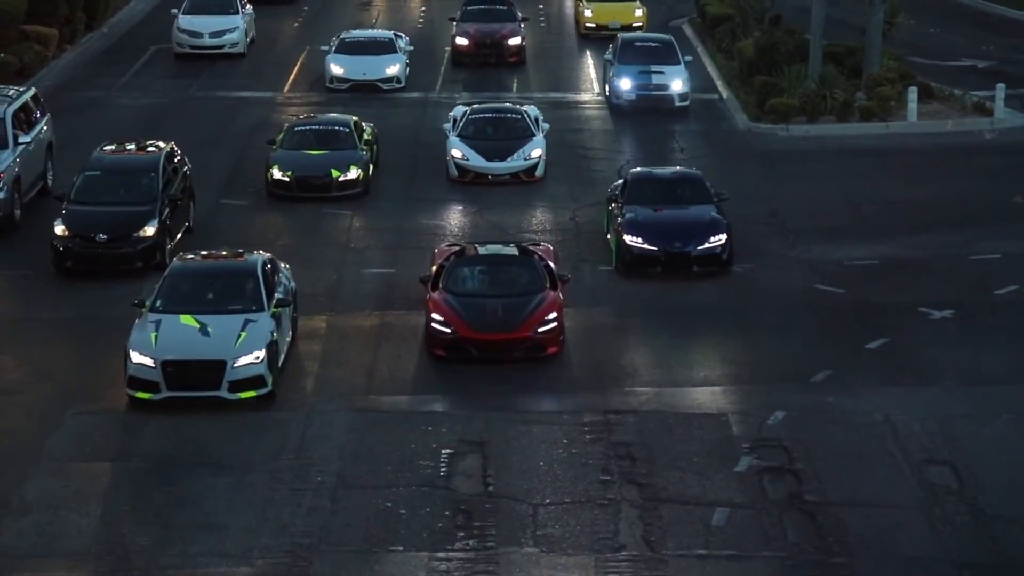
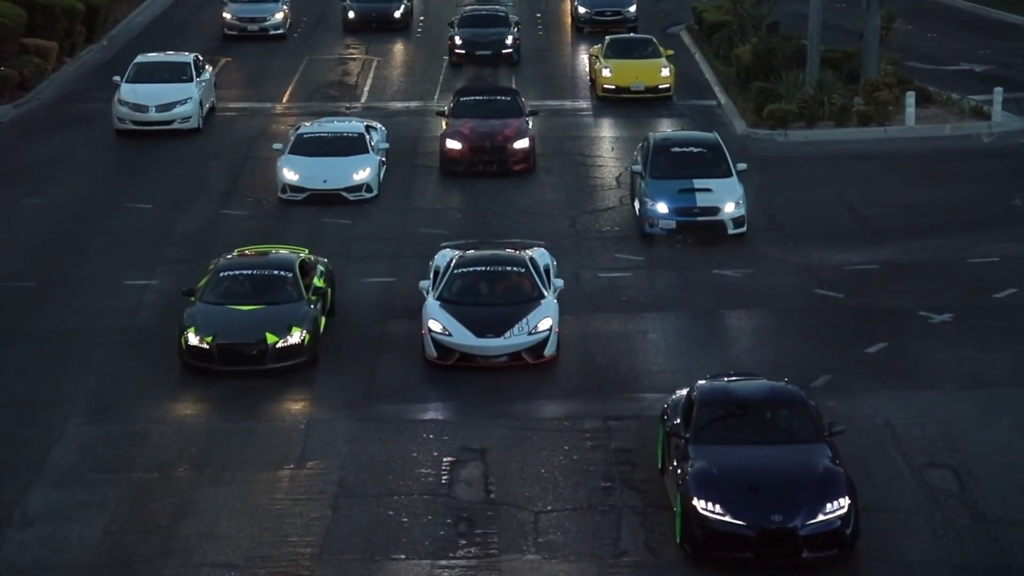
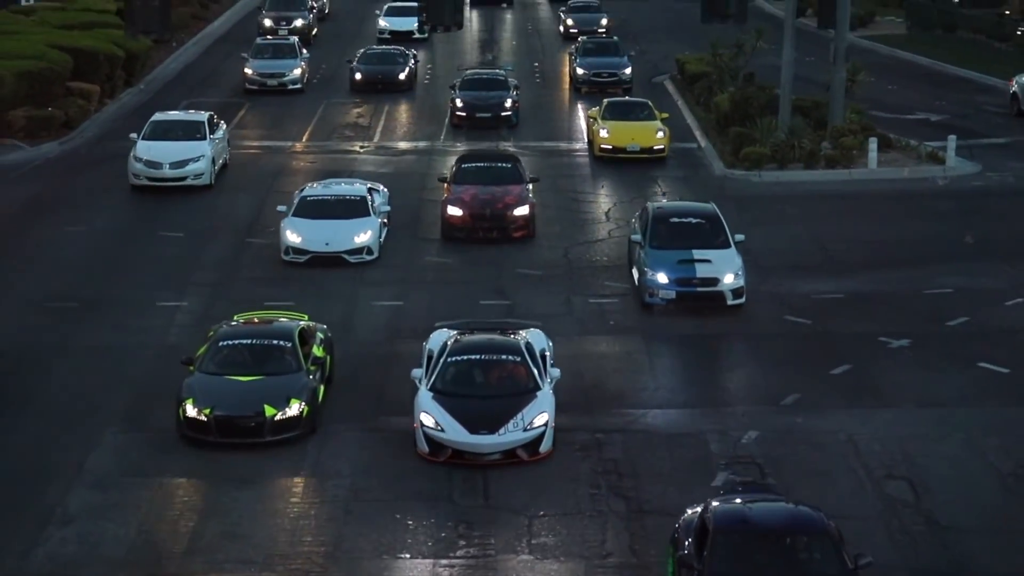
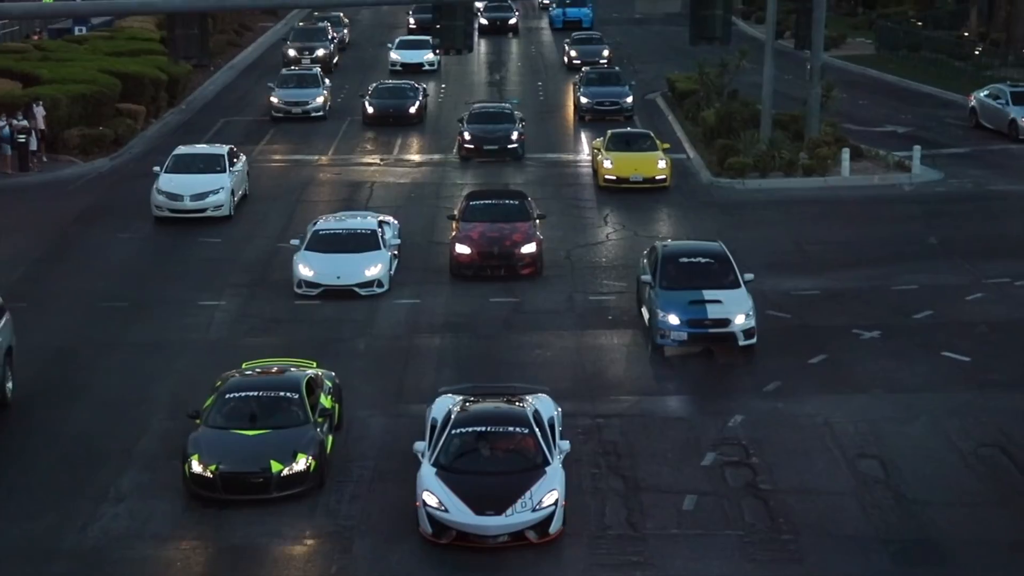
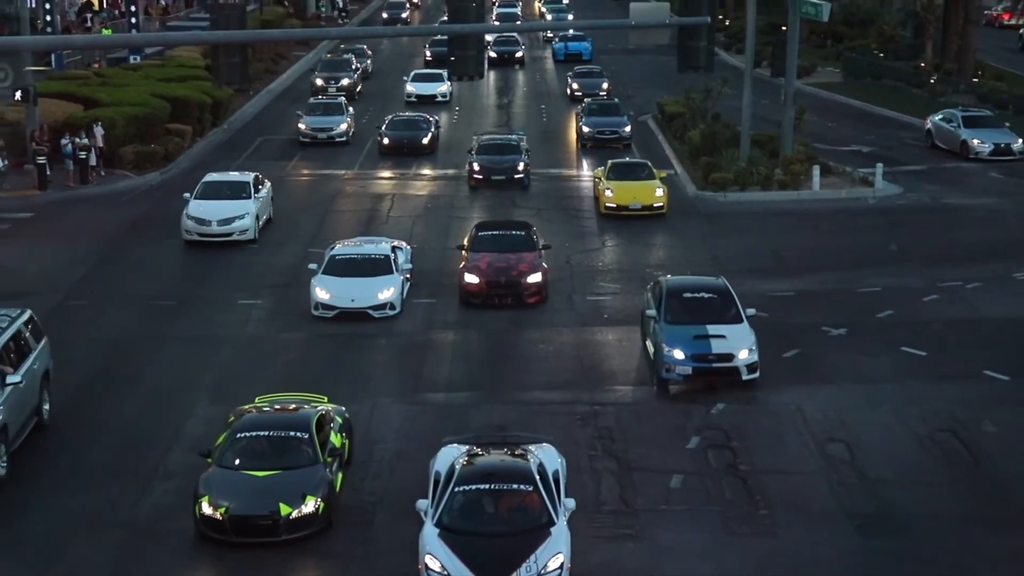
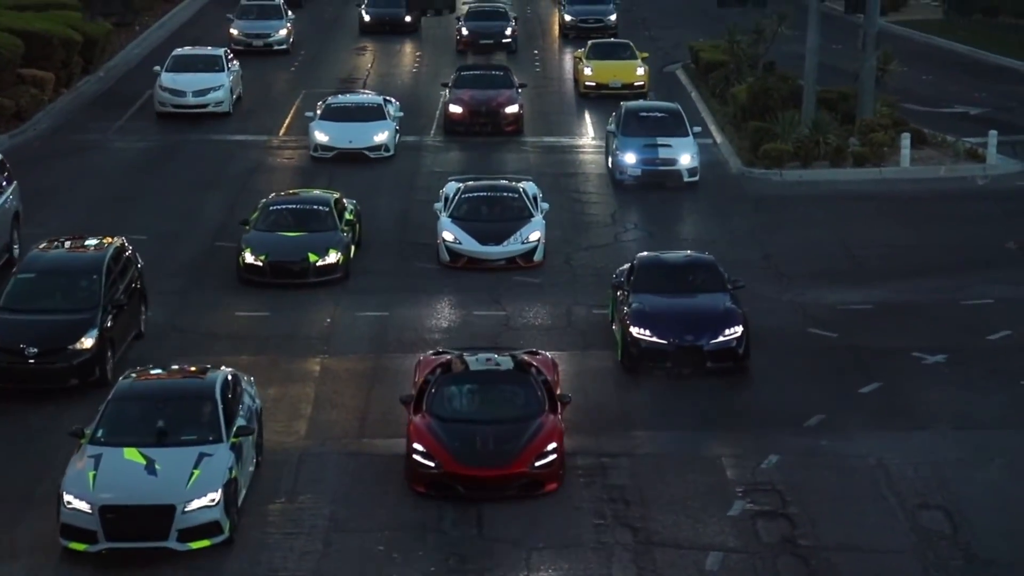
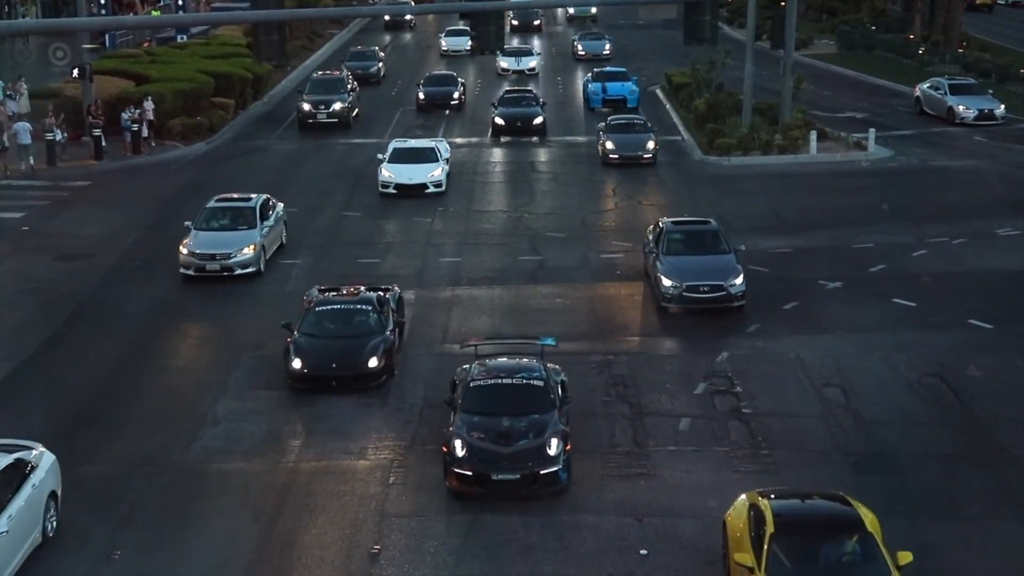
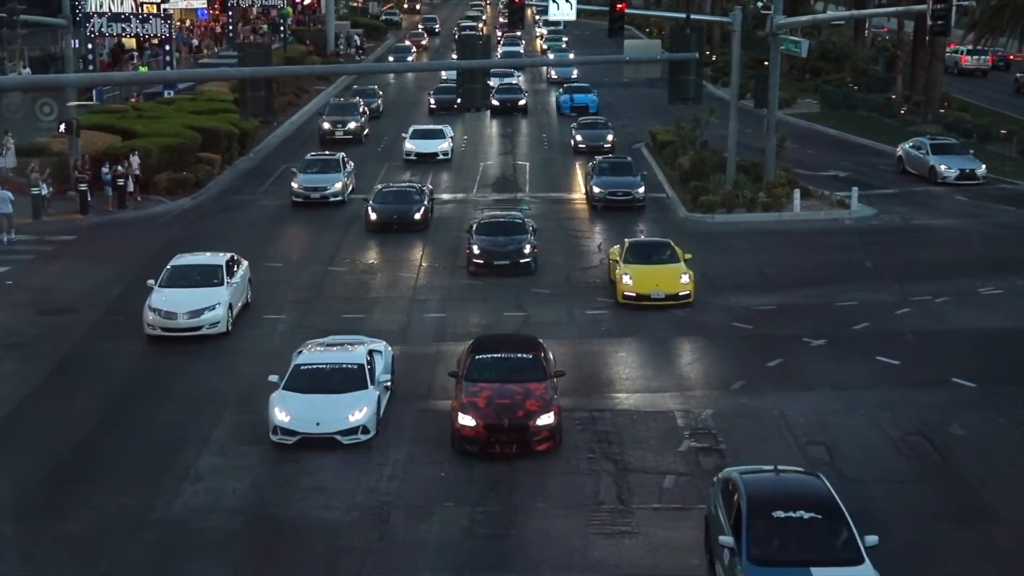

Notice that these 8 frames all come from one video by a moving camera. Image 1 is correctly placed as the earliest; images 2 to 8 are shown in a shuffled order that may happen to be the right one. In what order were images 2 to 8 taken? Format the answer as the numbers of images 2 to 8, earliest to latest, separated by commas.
6, 2, 3, 4, 5, 8, 7
